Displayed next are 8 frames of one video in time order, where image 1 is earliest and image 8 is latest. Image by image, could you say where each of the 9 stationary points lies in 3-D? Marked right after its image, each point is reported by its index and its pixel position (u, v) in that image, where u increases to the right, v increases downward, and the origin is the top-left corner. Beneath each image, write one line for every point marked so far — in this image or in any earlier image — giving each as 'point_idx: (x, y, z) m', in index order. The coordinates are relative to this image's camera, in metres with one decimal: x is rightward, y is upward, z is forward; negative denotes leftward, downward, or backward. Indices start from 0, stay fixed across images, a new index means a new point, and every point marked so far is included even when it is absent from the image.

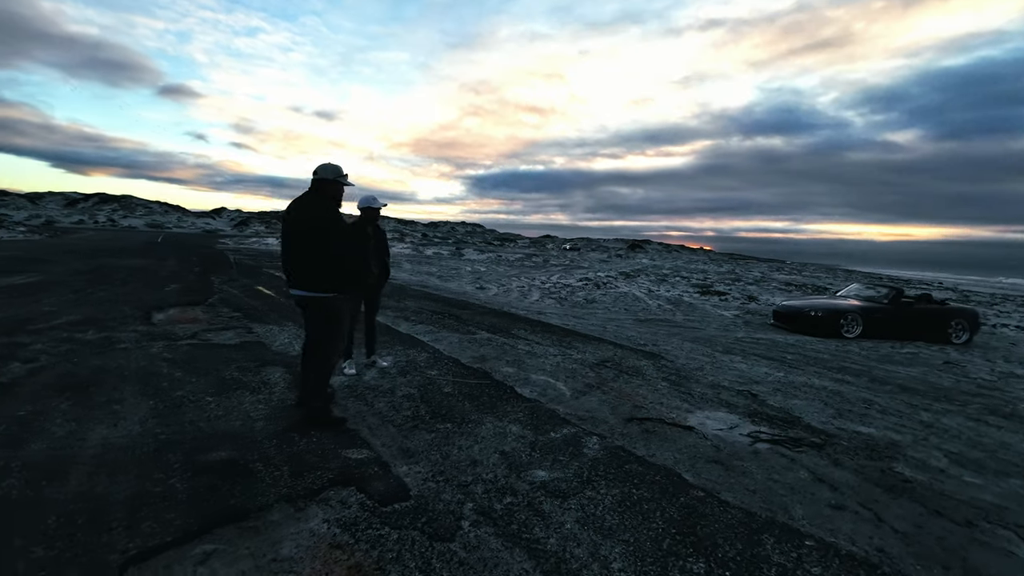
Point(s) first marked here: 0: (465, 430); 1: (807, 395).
0: (-0.4, -1.2, +3.7) m
1: (+3.8, -1.4, +5.5) m
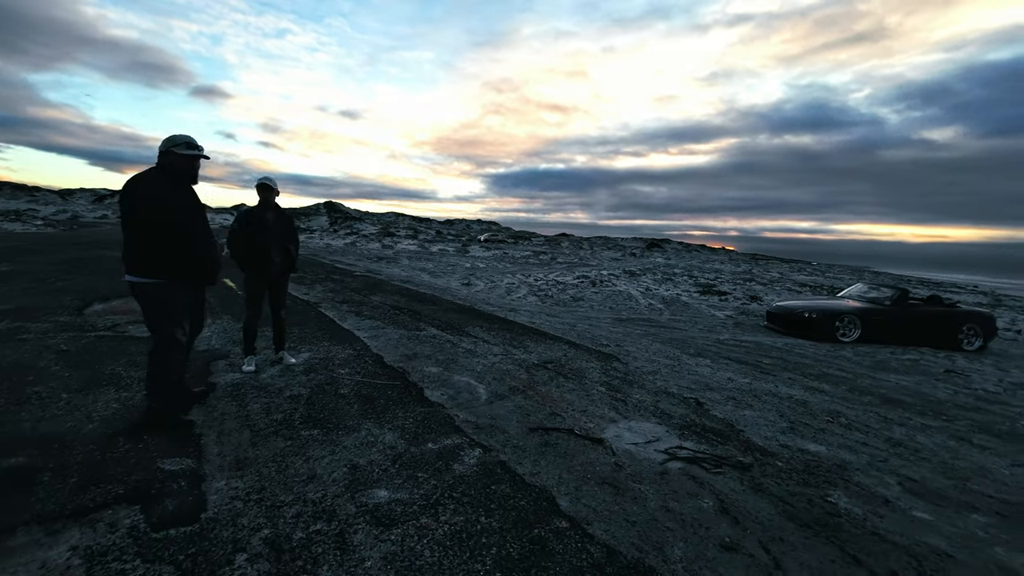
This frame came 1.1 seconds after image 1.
0: (-1.4, -1.1, +3.3) m
1: (+2.9, -1.3, +4.9) m
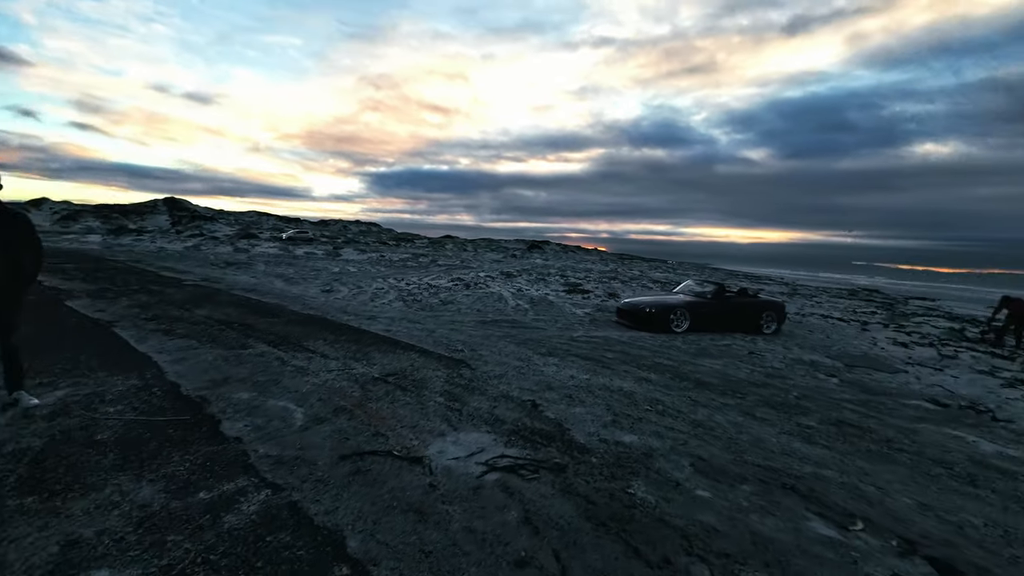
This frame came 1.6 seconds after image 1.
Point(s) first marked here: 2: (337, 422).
0: (-2.7, -1.3, +2.5) m
1: (+1.0, -1.3, +5.2) m
2: (-1.6, -1.2, +4.0) m
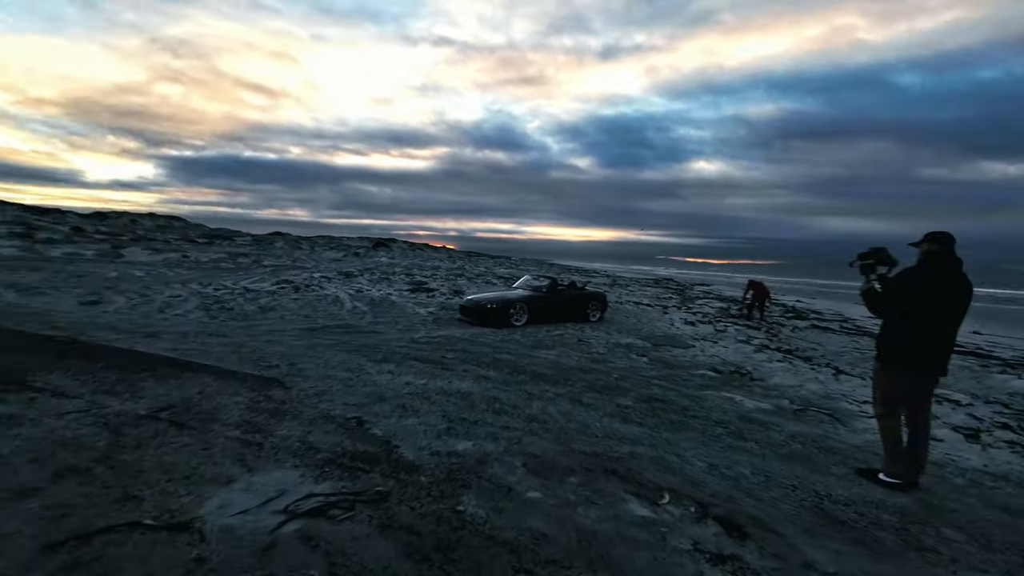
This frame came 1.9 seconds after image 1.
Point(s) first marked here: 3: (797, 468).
0: (-3.5, -1.4, +1.1) m
1: (-0.9, -1.3, +4.9) m
2: (-3.0, -1.3, +2.8) m
3: (+2.7, -1.7, +4.1) m
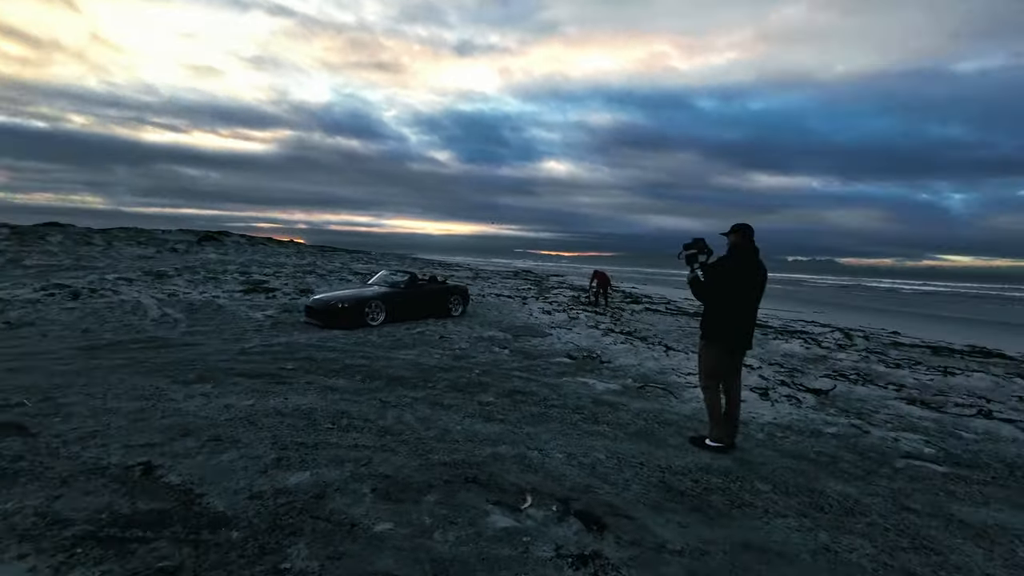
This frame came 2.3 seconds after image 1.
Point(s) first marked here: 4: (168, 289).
0: (-3.6, -1.5, -0.4) m
1: (-2.4, -1.3, +4.0) m
2: (-3.7, -1.4, +1.4) m
3: (+1.3, -1.6, +4.4) m
4: (-12.4, -0.1, +15.5) m
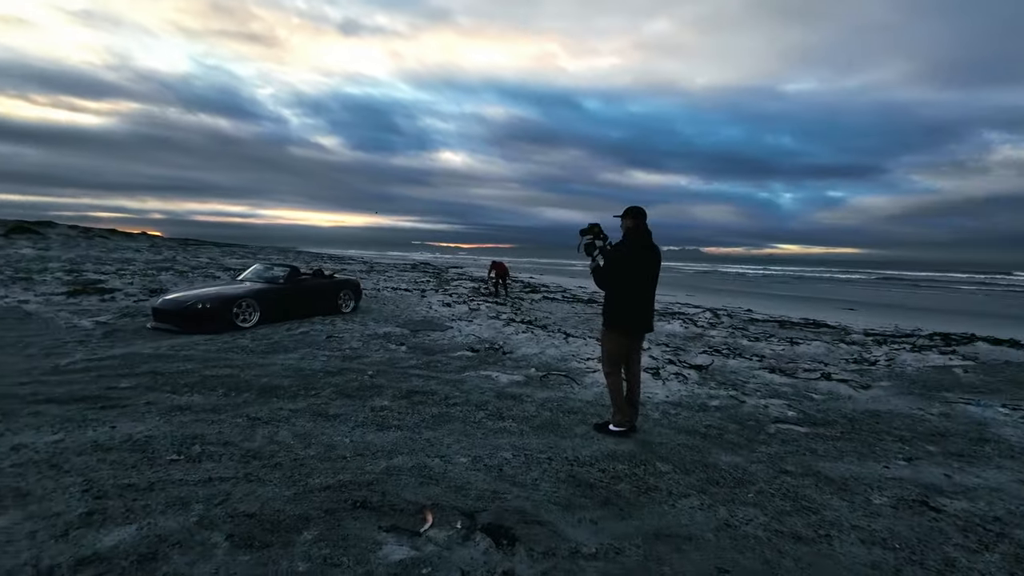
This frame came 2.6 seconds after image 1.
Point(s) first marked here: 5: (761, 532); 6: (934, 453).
0: (-3.4, -1.6, -1.6) m
1: (-3.1, -1.3, +3.0) m
2: (-3.8, -1.5, +0.2) m
3: (+0.4, -1.5, +4.2) m
4: (-15.6, -0.2, +11.9) m
5: (+1.6, -1.6, +2.8) m
6: (+4.2, -1.7, +4.3) m
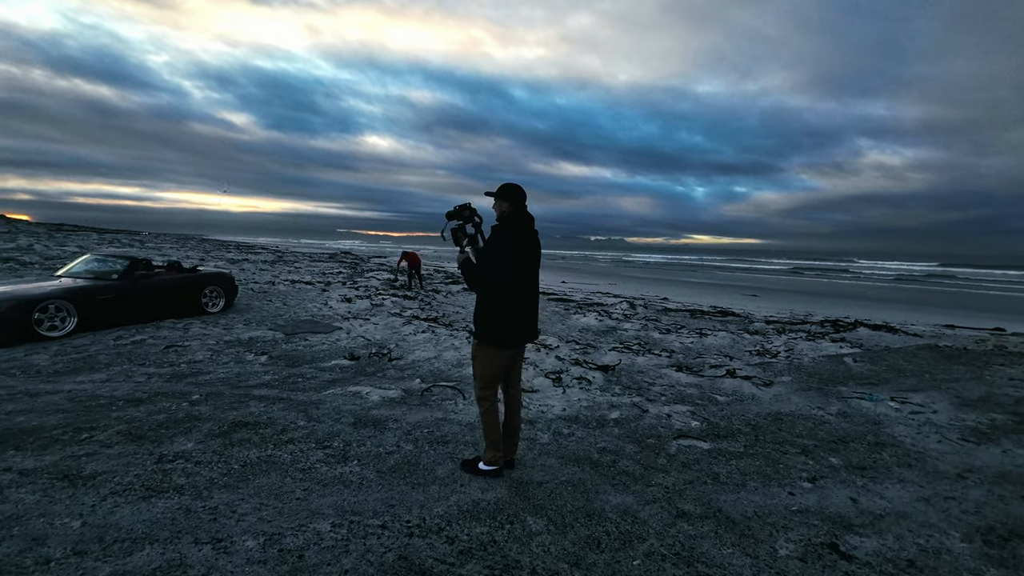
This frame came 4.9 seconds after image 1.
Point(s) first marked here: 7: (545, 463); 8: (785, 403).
0: (-3.7, -1.8, -3.1) m
1: (-4.1, -1.4, +1.5) m
2: (-4.4, -1.7, -1.4) m
3: (-0.9, -1.5, +3.2) m
4: (-17.8, -0.2, +8.3) m
5: (+0.6, -1.6, +2.0) m
6: (+3.0, -1.6, +3.9) m
7: (+0.3, -1.5, +3.7) m
8: (+3.6, -1.5, +5.7) m
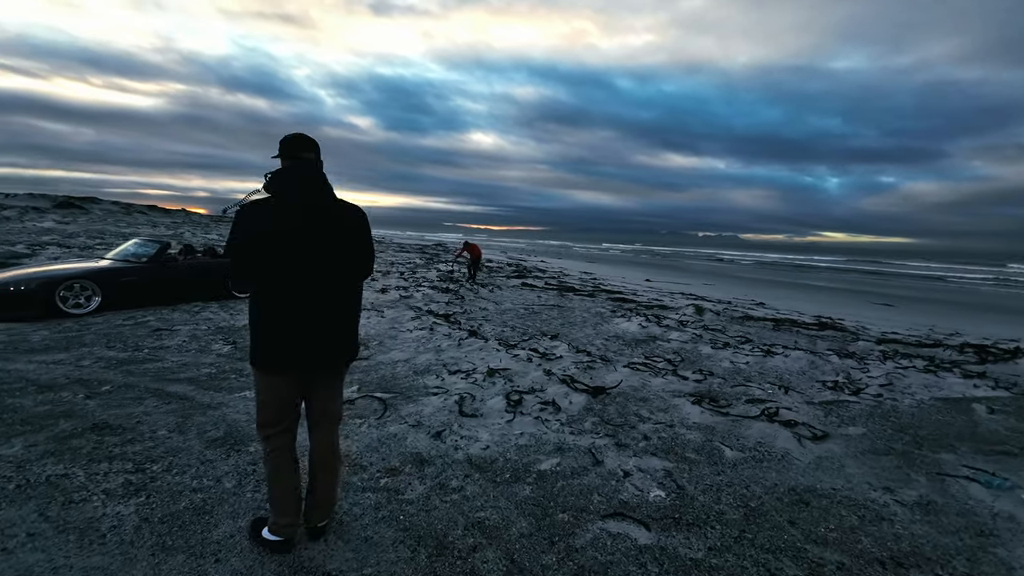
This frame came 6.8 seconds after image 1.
0: (-6.2, -1.7, -3.2) m
1: (-5.6, -1.3, +1.4) m
2: (-6.5, -1.5, -1.4) m
3: (-2.1, -1.4, +2.4) m
4: (-17.5, +0.5, +11.1) m
5: (-0.9, -1.7, +0.9) m
6: (+1.8, -1.7, +2.2) m
7: (-0.8, -1.5, +2.6) m
8: (+2.8, -1.6, +3.8) m
